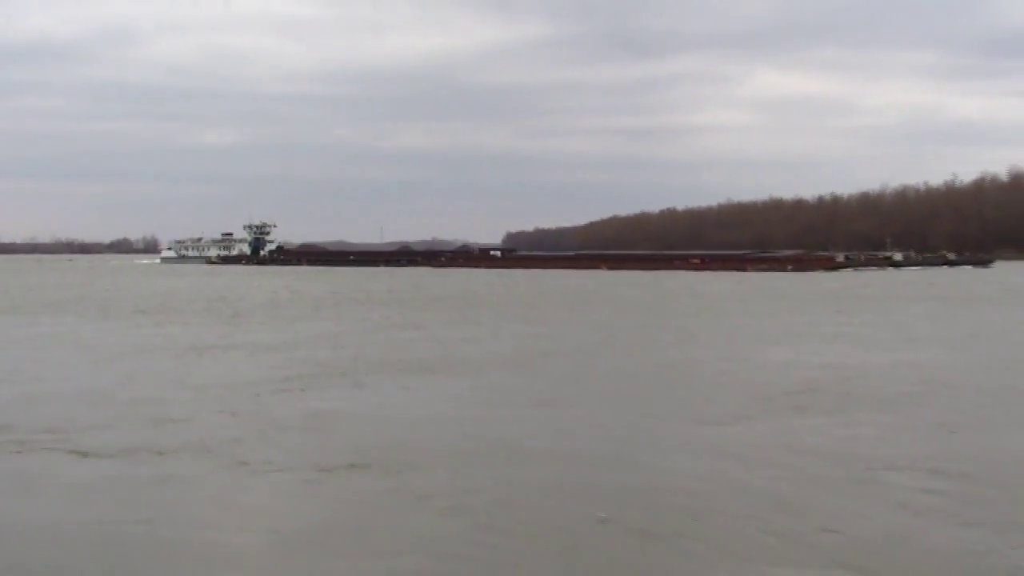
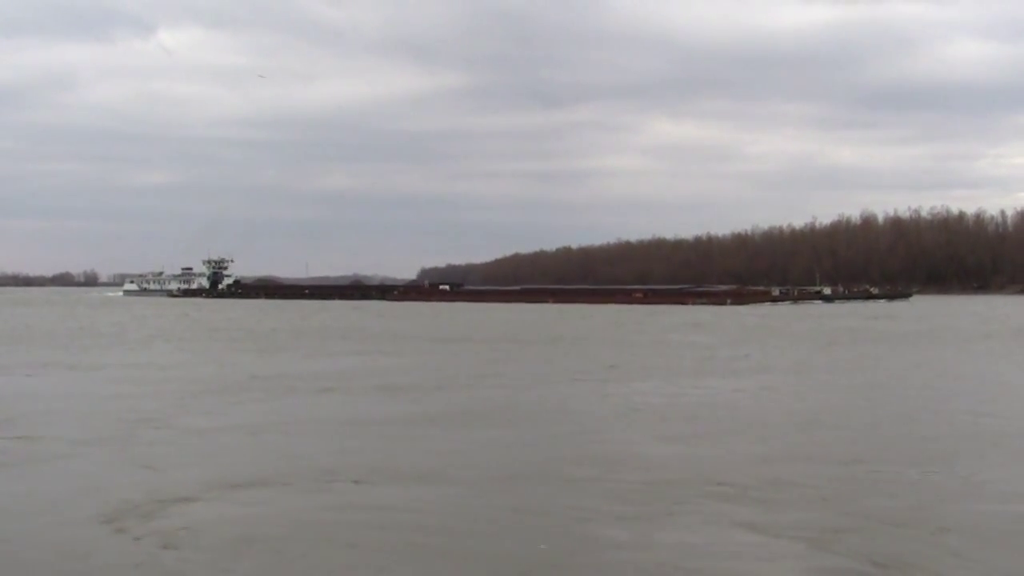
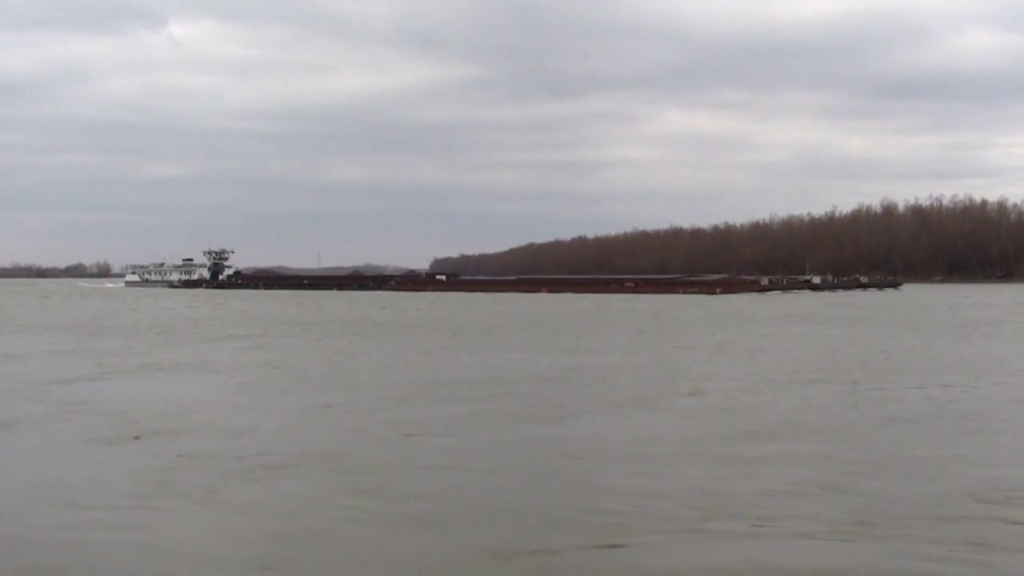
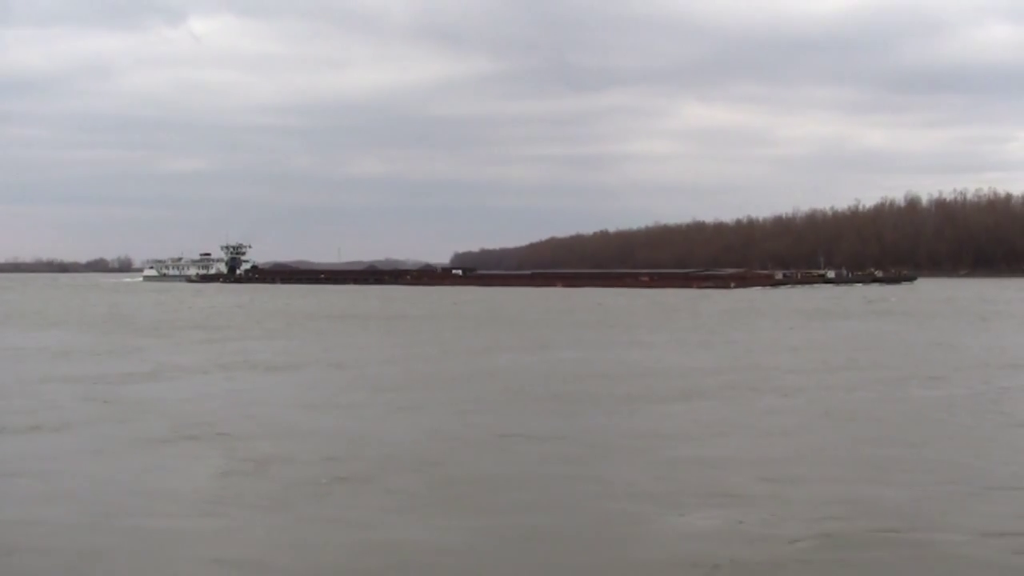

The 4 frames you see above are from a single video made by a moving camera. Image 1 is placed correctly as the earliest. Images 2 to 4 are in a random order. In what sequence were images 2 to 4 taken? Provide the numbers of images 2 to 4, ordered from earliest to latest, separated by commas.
4, 3, 2
